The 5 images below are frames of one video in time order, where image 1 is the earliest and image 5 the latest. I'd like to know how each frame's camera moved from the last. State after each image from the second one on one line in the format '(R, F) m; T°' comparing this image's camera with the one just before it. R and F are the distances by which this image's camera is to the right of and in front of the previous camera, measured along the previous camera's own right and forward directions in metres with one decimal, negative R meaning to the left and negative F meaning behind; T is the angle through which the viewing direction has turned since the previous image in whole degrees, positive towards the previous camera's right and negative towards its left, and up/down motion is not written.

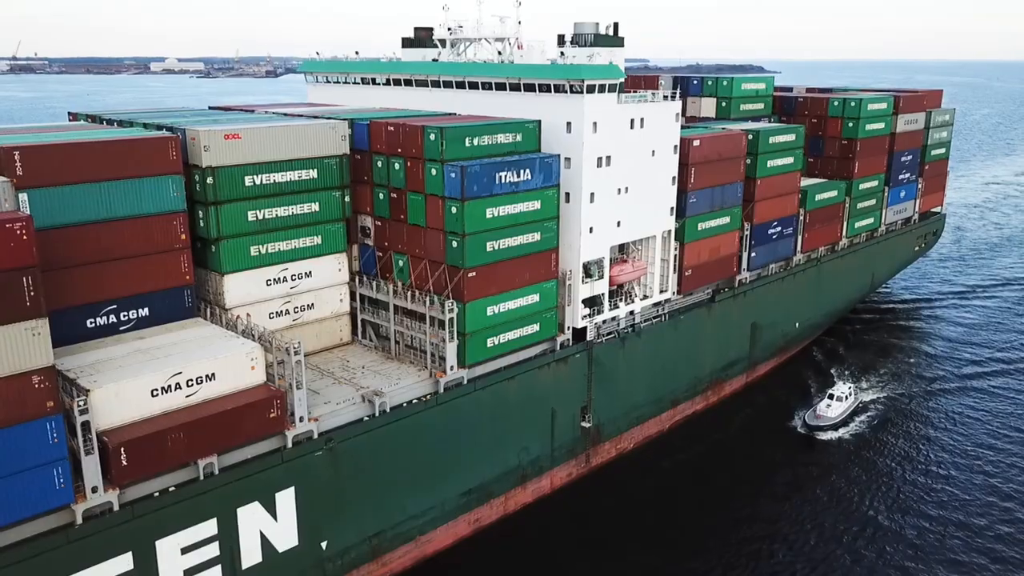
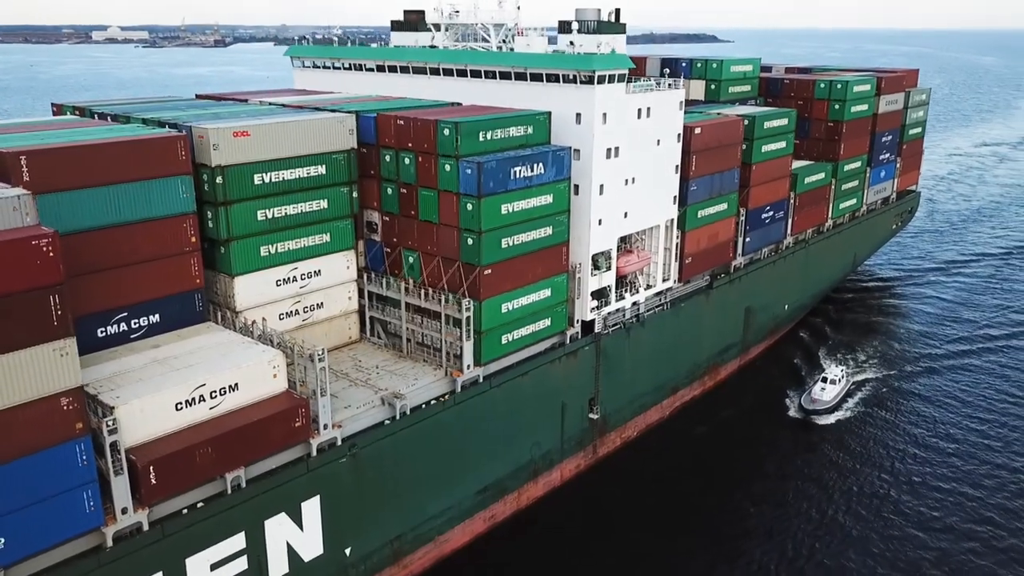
(-1.1, +0.3) m; +2°
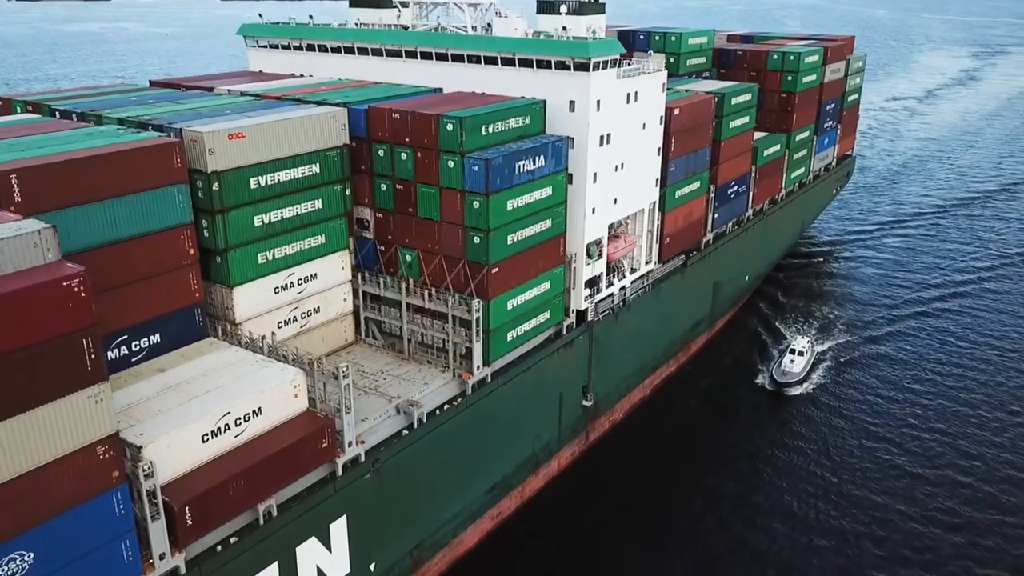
(-1.8, +0.5) m; +5°
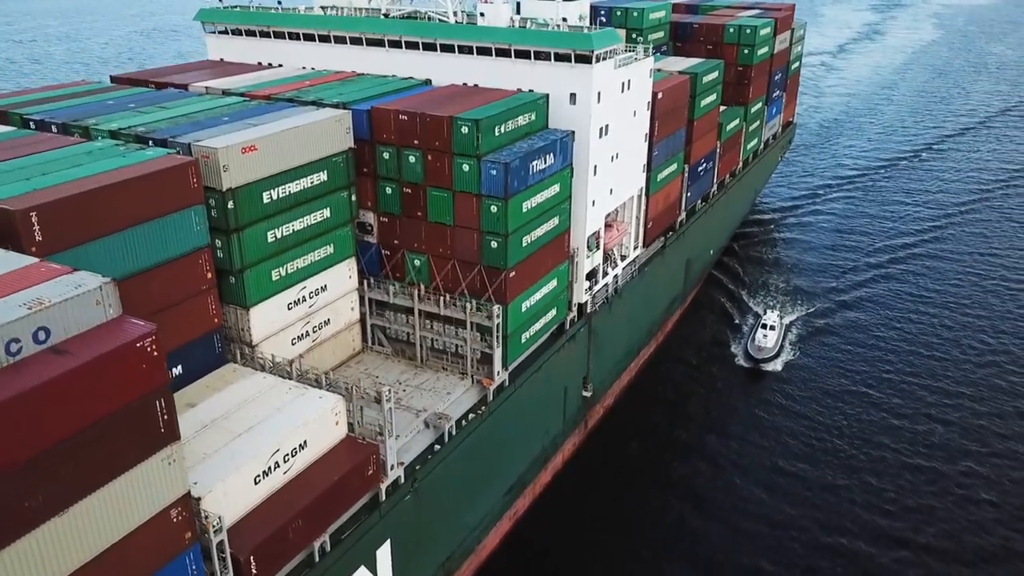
(-1.9, +0.4) m; +5°
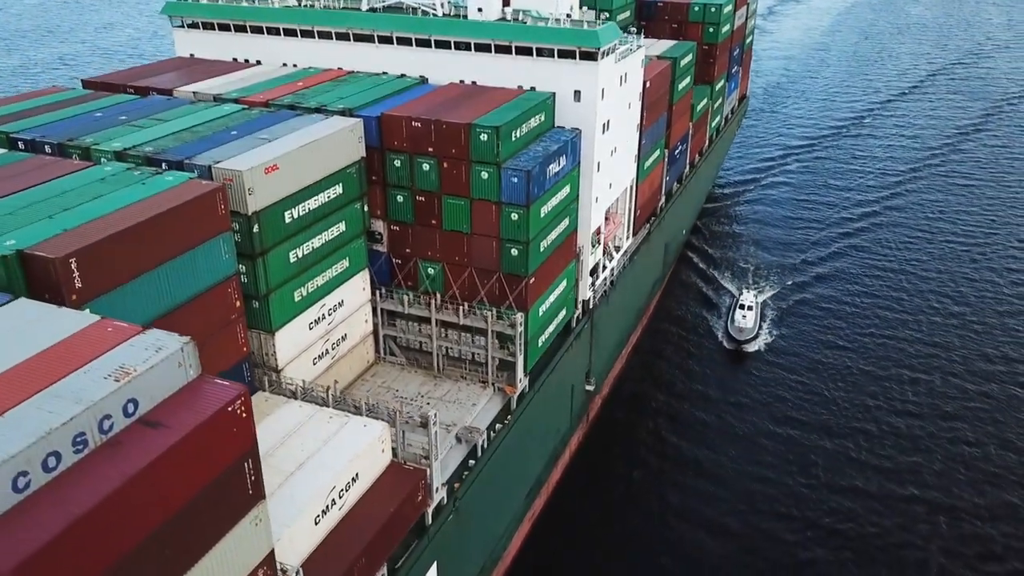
(-1.6, +0.3) m; +4°
